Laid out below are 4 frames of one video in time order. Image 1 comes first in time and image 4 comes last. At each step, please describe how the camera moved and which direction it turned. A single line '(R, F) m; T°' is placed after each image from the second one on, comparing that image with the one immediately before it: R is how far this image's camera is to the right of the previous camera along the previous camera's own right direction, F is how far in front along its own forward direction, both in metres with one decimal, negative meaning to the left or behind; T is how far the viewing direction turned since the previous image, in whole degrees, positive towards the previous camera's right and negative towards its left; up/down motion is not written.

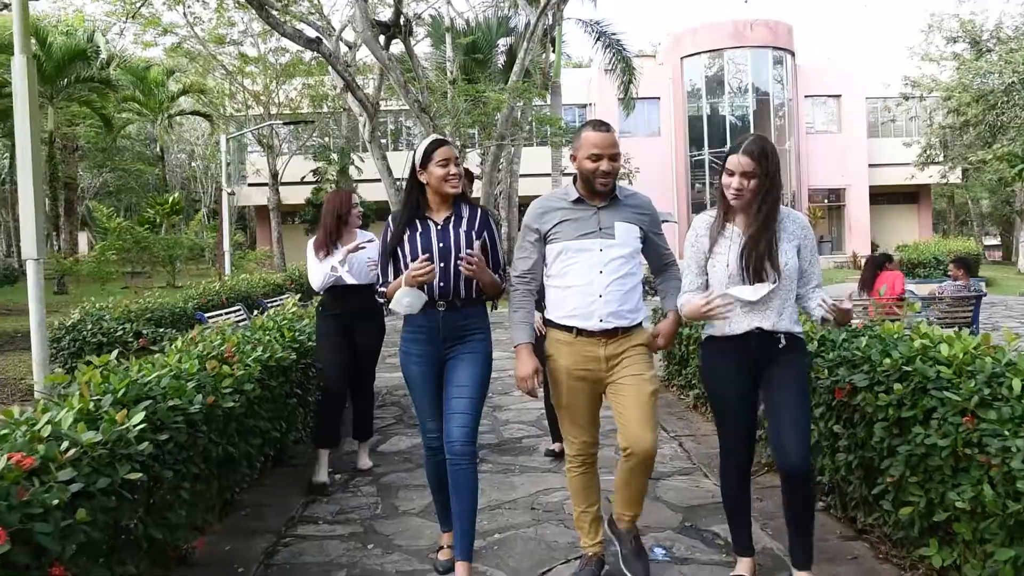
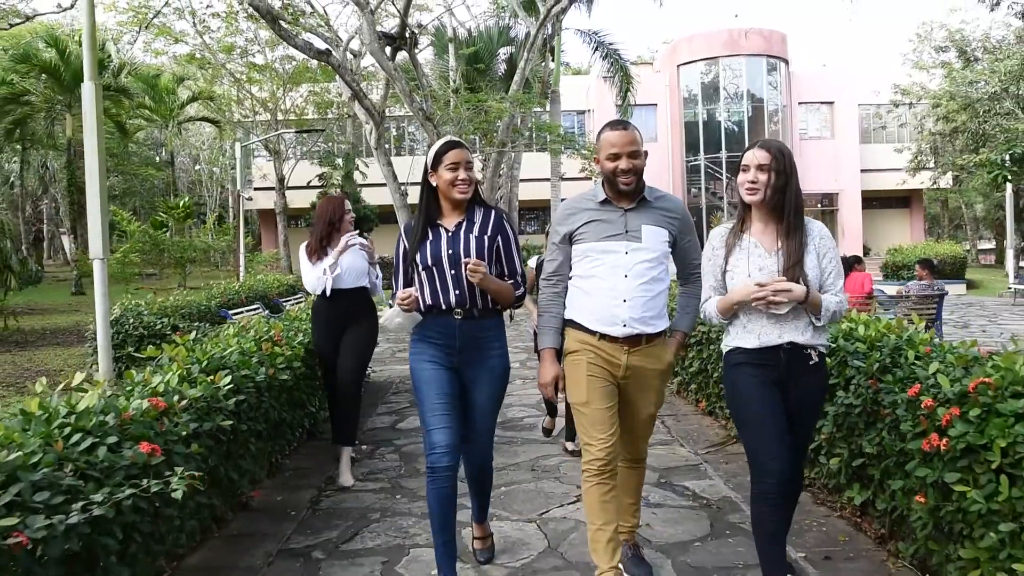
(0.0, -0.7) m; 0°
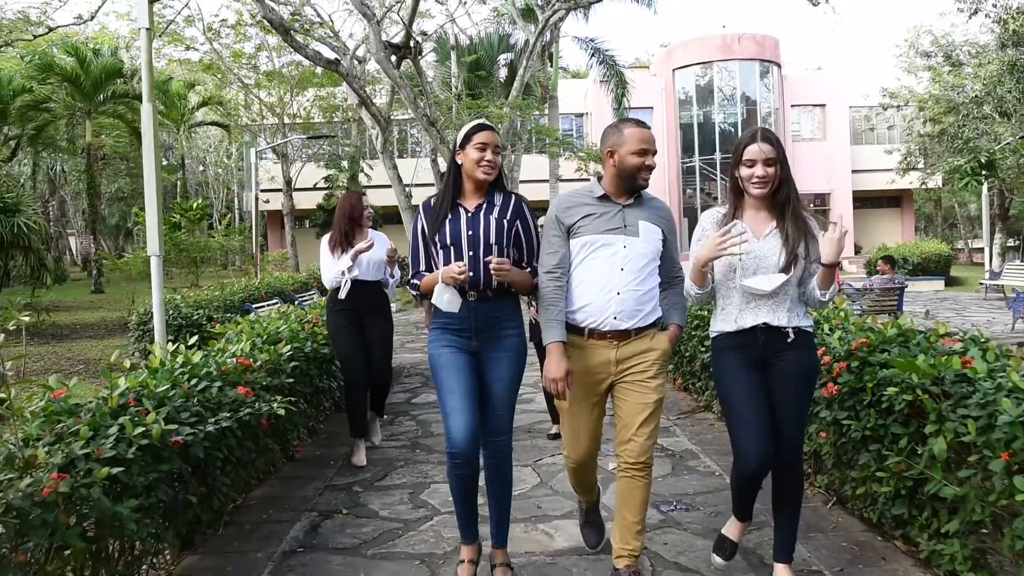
(0.0, -0.9) m; 0°
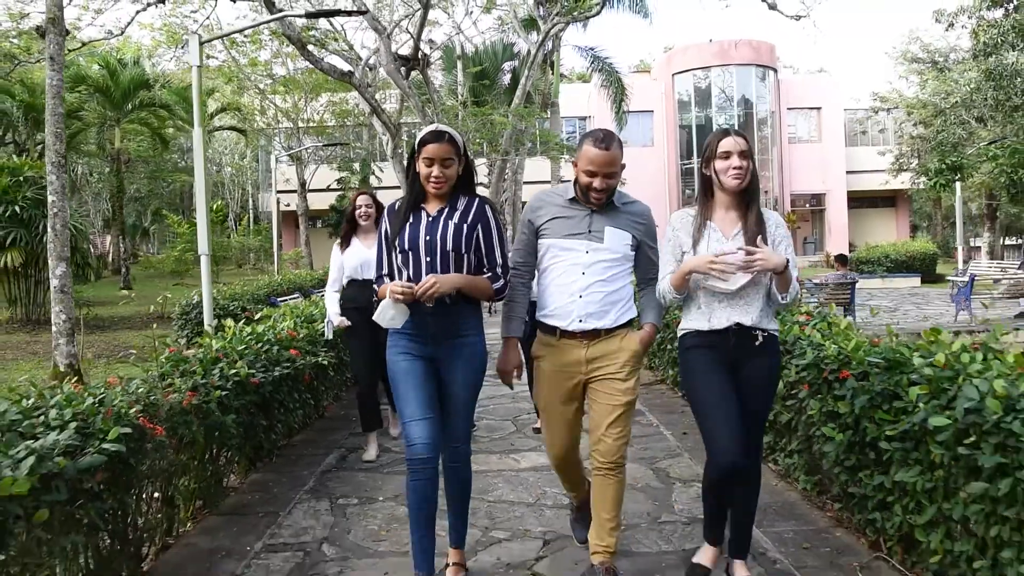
(+0.2, -1.3) m; -1°
